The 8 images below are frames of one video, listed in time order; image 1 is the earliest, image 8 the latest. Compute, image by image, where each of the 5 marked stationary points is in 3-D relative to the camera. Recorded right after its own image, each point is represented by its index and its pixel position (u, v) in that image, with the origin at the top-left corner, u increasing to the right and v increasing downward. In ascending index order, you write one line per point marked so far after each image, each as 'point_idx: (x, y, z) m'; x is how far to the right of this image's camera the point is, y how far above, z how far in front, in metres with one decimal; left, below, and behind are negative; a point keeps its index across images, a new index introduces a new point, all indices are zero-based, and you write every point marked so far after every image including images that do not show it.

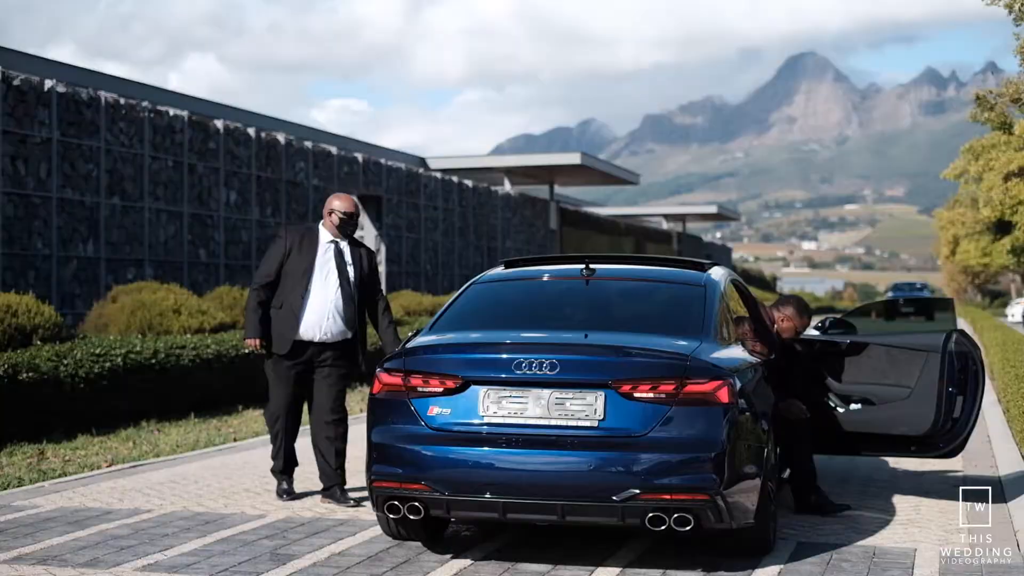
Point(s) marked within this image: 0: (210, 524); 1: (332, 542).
0: (-1.8, -1.4, +7.7) m
1: (-1.0, -1.4, +7.1) m
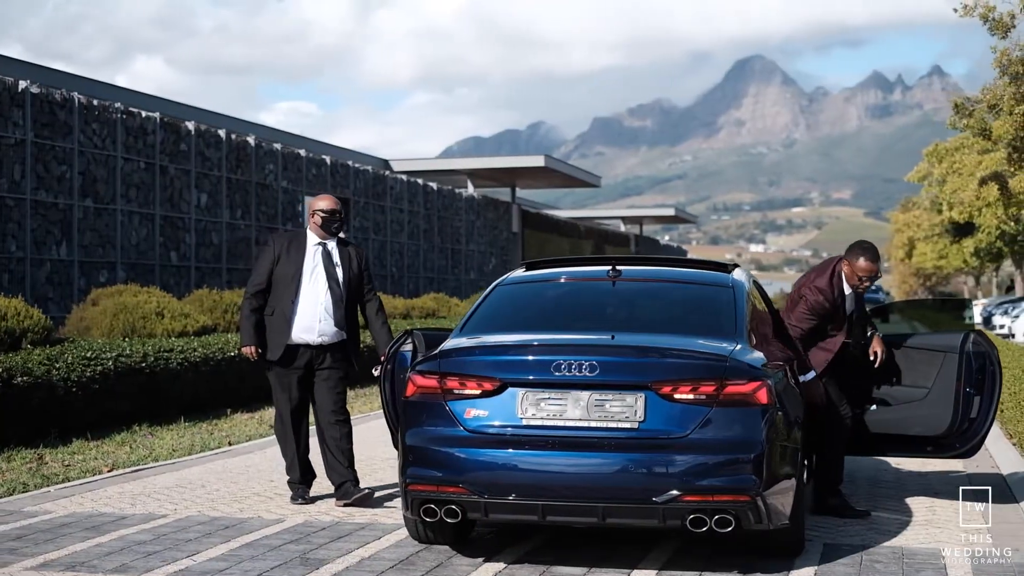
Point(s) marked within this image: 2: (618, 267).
0: (-1.6, -1.4, +7.6) m
1: (-0.8, -1.4, +7.0) m
2: (+0.7, +0.1, +7.8) m
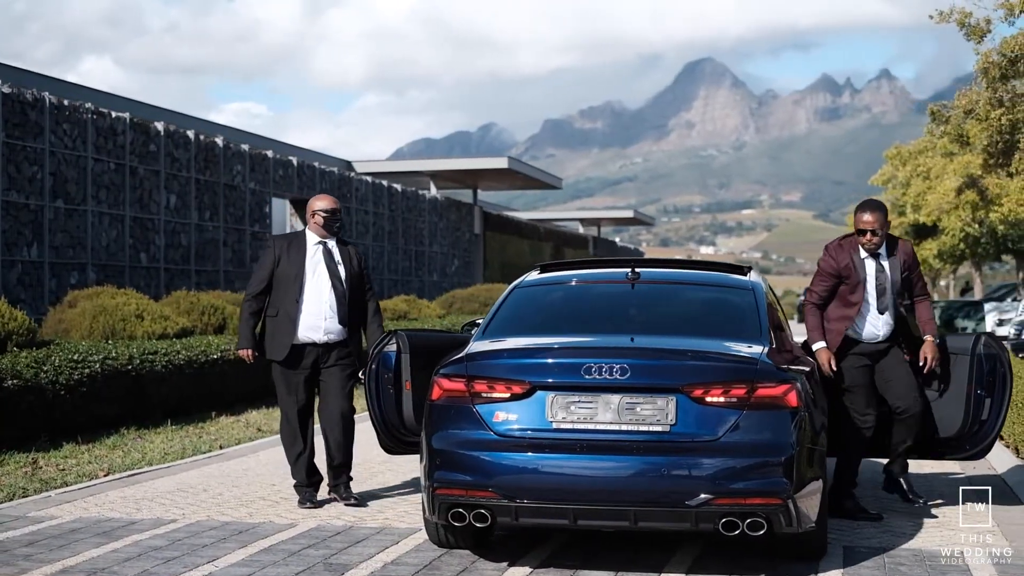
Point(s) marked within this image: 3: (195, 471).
0: (-1.6, -1.4, +7.5) m
1: (-0.7, -1.4, +7.0) m
2: (+0.8, +0.1, +7.8) m
3: (-2.7, -1.5, +10.8) m
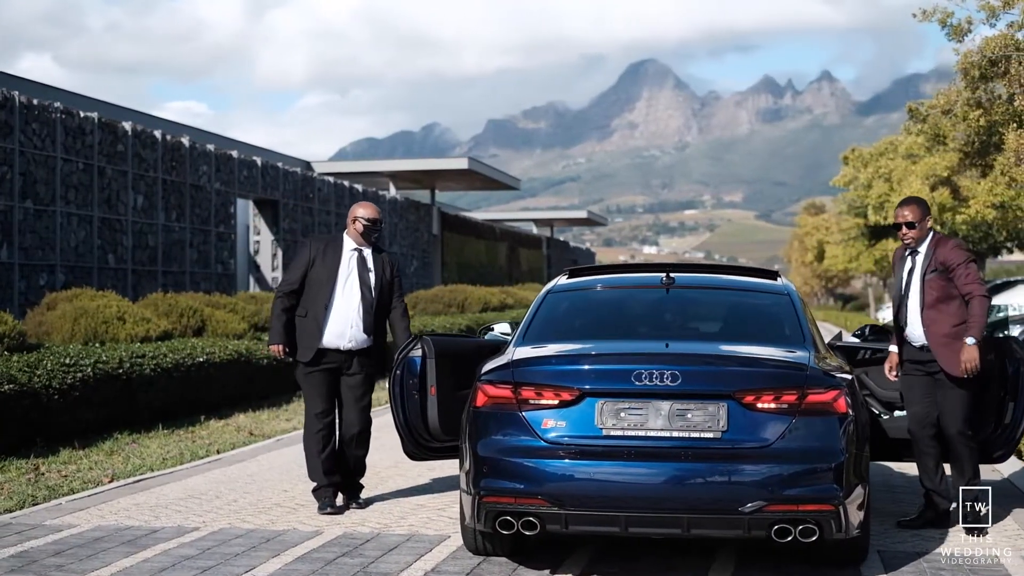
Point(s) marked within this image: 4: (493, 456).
0: (-1.4, -1.5, +7.4) m
1: (-0.5, -1.4, +6.9) m
2: (+1.0, +0.1, +7.8) m
3: (-2.6, -1.6, +10.7) m
4: (-0.1, -0.8, +6.2) m
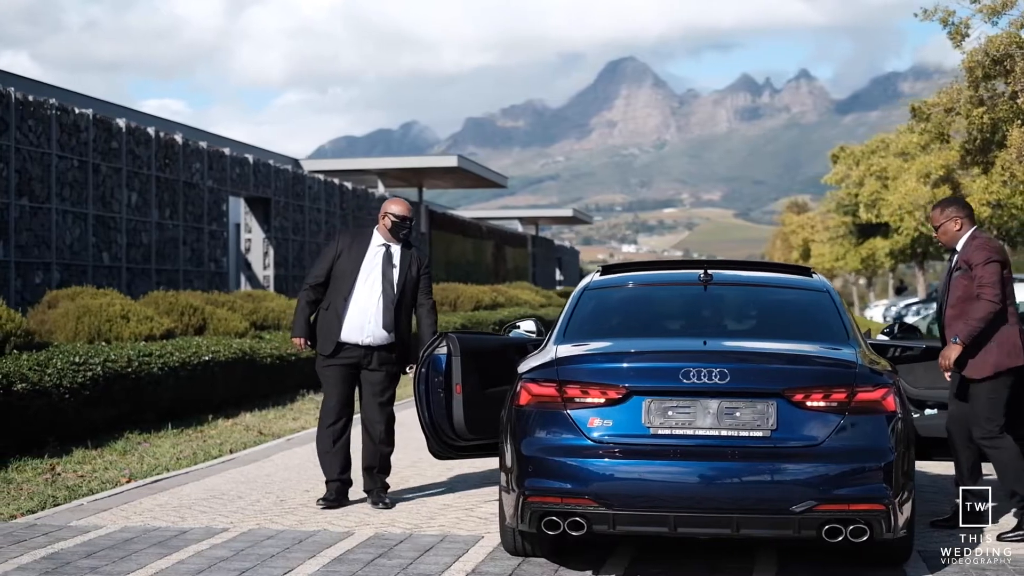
0: (-1.2, -1.4, +7.3) m
1: (-0.3, -1.4, +6.8) m
2: (+1.2, +0.1, +7.7) m
3: (-2.4, -1.6, +10.6) m
4: (+0.1, -0.8, +6.1) m
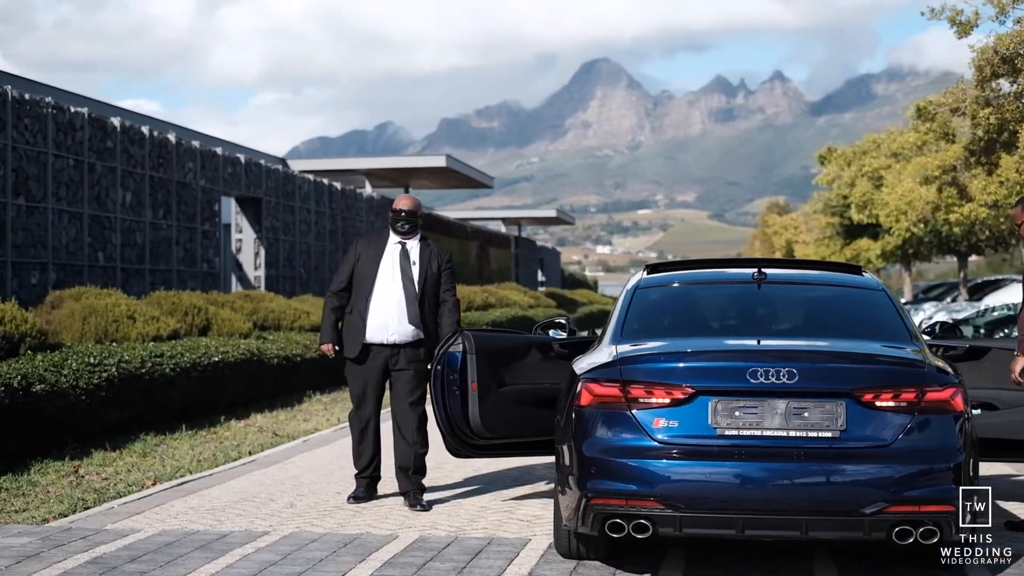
0: (-0.9, -1.4, +7.2) m
1: (0.0, -1.4, +6.7) m
2: (+1.4, +0.1, +7.6) m
3: (-2.2, -1.5, +10.4) m
4: (+0.4, -0.8, +6.0) m
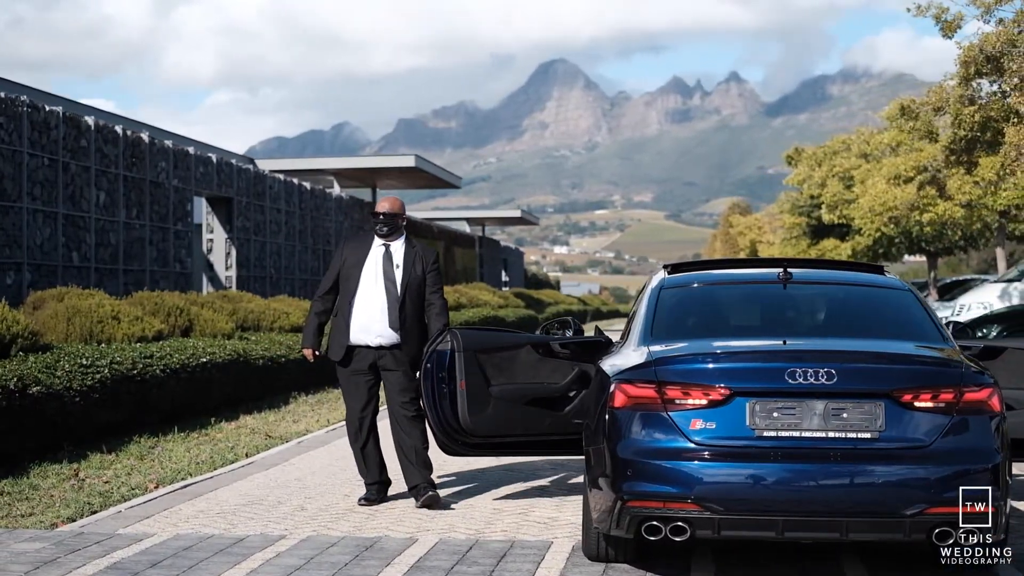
0: (-0.8, -1.4, +7.1) m
1: (+0.1, -1.4, +6.6) m
2: (+1.6, +0.1, +7.5) m
3: (-2.1, -1.5, +10.3) m
4: (+0.6, -0.8, +6.0) m
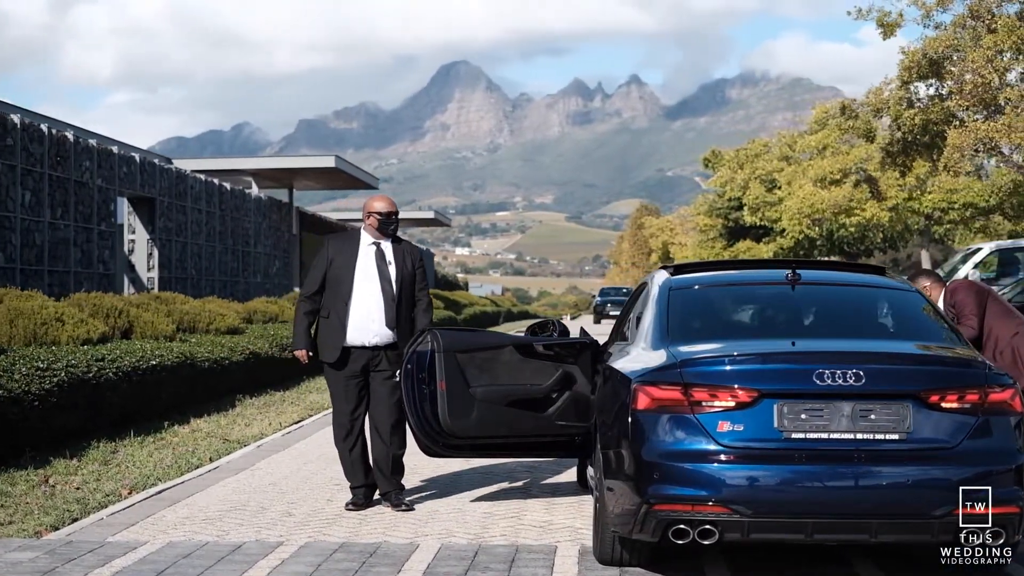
0: (-0.7, -1.4, +7.0) m
1: (+0.2, -1.4, +6.5) m
2: (+1.6, +0.1, +7.6) m
3: (-2.3, -1.6, +10.1) m
4: (+0.7, -0.8, +5.9) m
